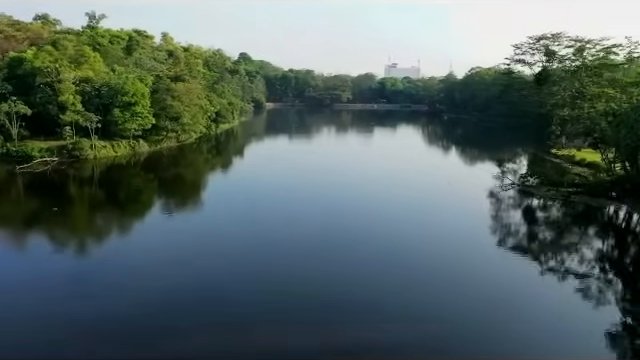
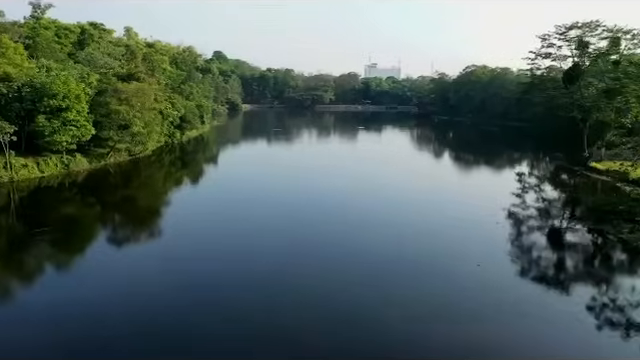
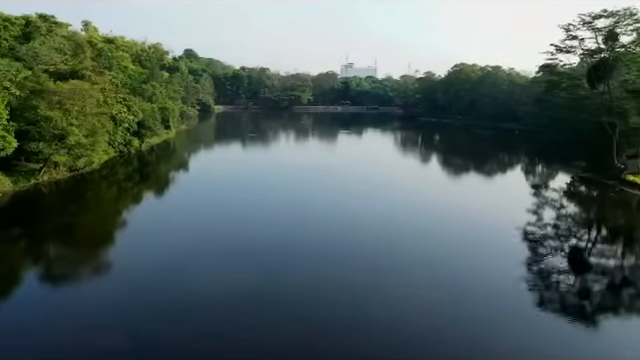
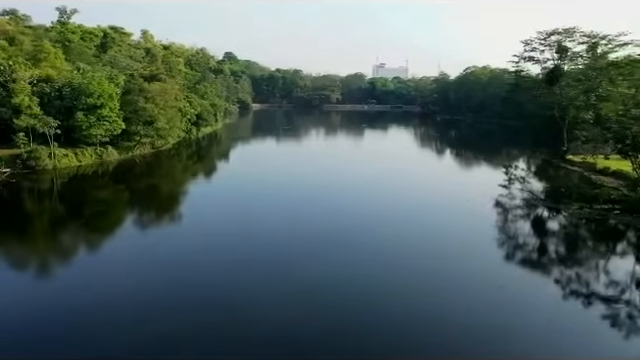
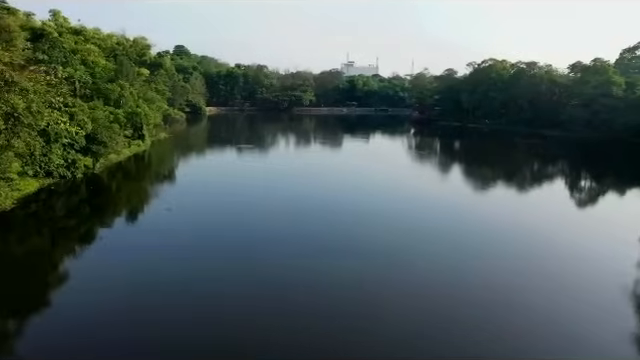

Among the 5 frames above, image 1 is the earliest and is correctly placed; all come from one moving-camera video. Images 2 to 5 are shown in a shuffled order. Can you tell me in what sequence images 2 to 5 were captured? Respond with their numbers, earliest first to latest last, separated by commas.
4, 2, 3, 5
